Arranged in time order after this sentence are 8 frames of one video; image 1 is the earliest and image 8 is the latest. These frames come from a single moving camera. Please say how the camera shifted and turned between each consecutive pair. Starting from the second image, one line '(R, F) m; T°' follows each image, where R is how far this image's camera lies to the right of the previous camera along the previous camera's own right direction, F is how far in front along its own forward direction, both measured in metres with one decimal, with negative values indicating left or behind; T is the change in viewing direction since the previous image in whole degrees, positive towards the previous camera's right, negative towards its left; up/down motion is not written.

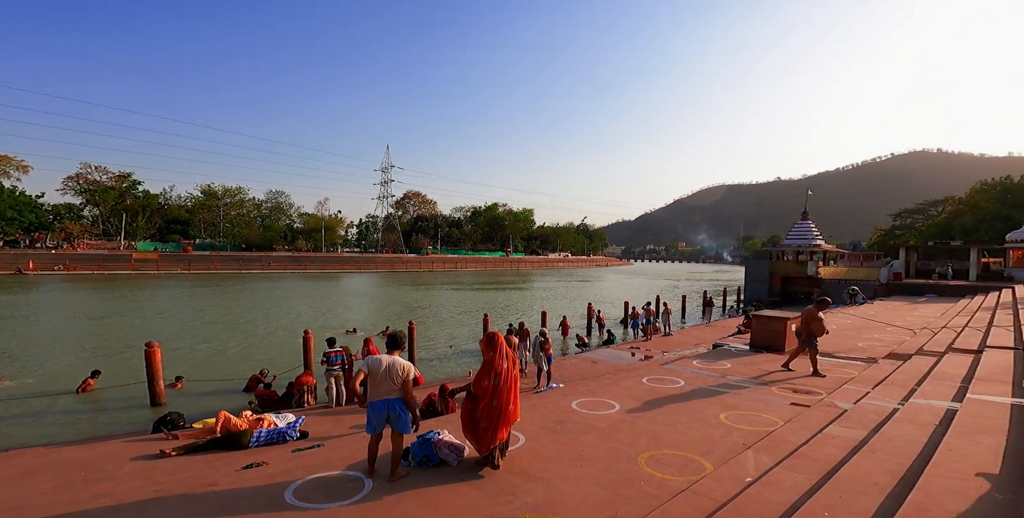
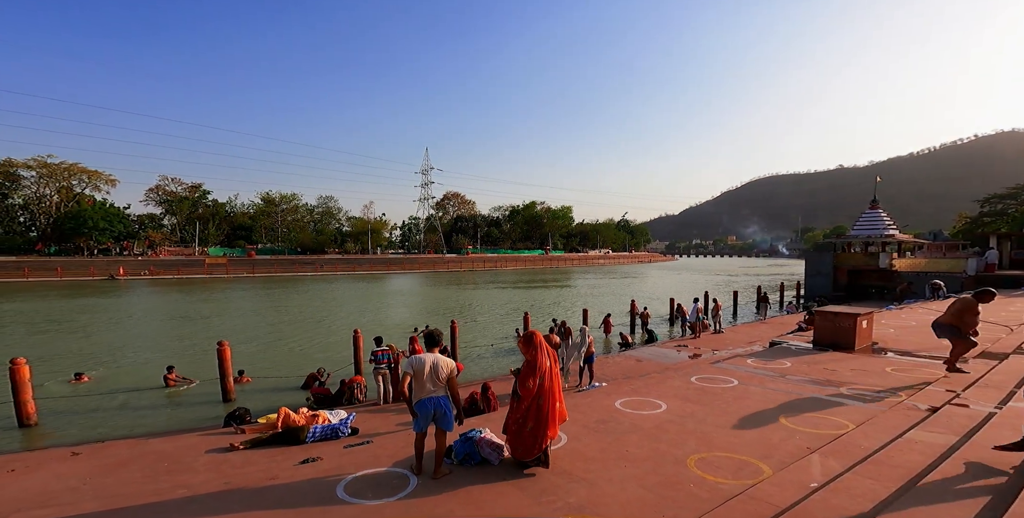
(0.0, 0.0) m; -5°
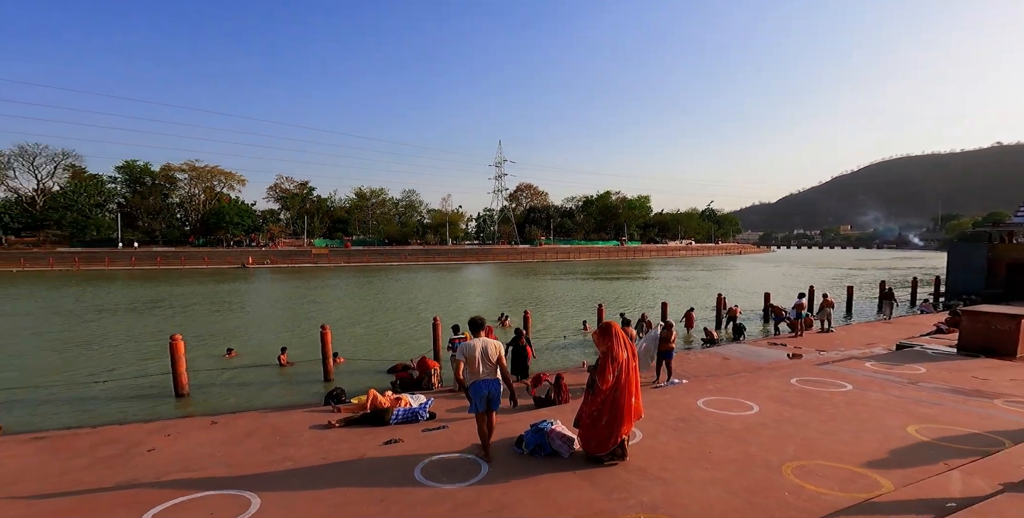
(0.0, 0.0) m; -8°
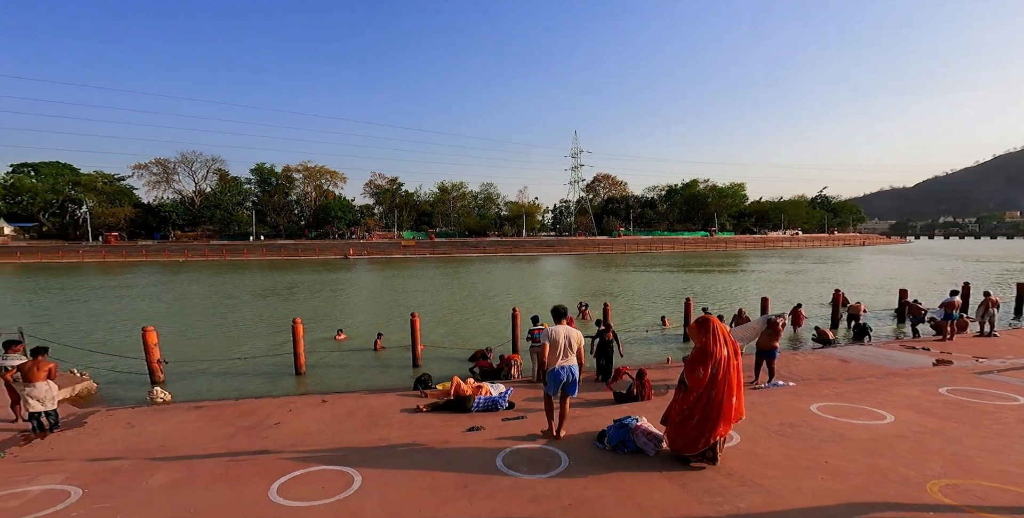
(-0.1, +0.1) m; -9°
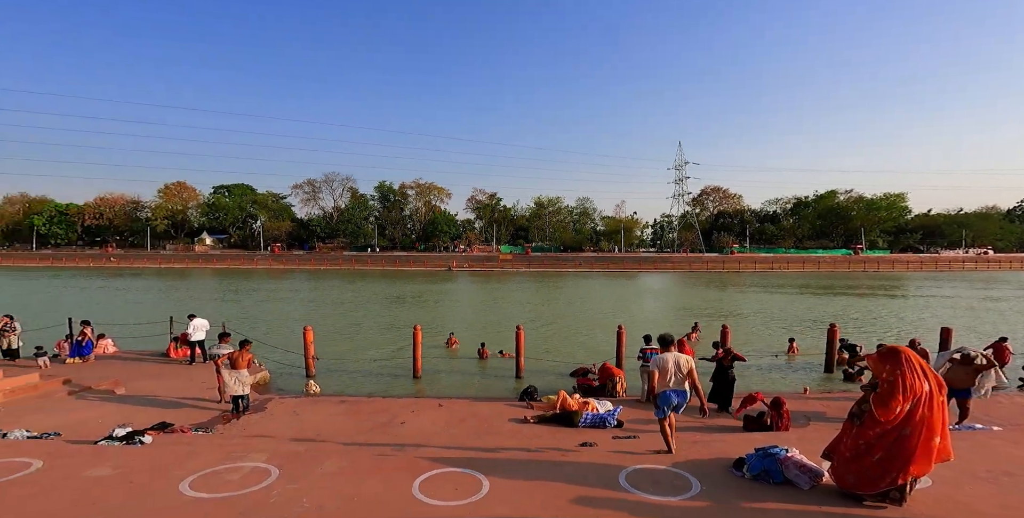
(-0.6, -0.2) m; -10°
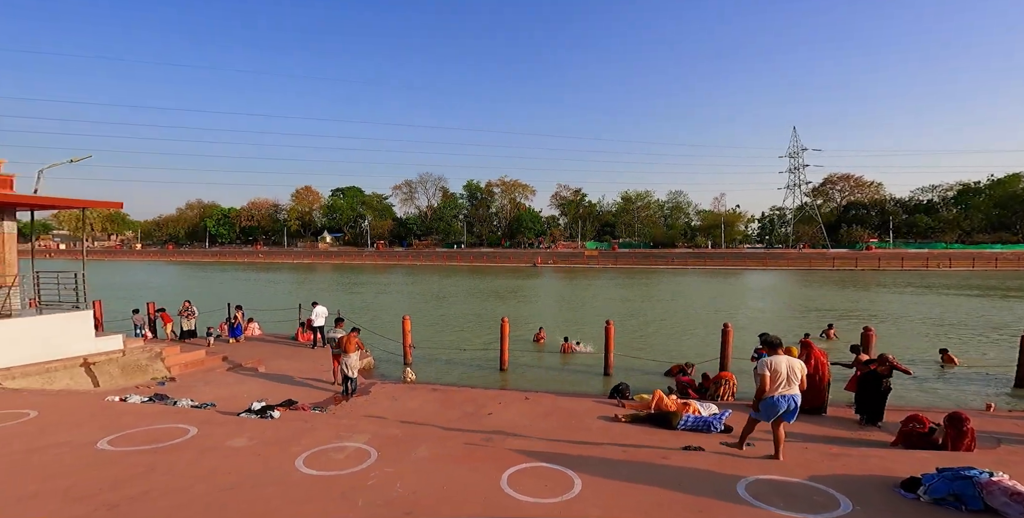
(-0.5, +0.8) m; -10°
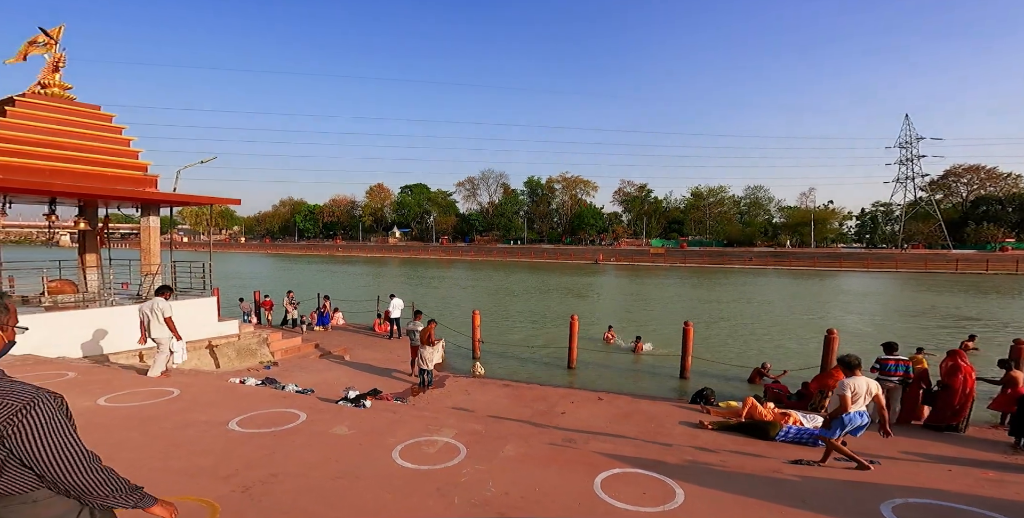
(-1.1, +0.3) m; -7°
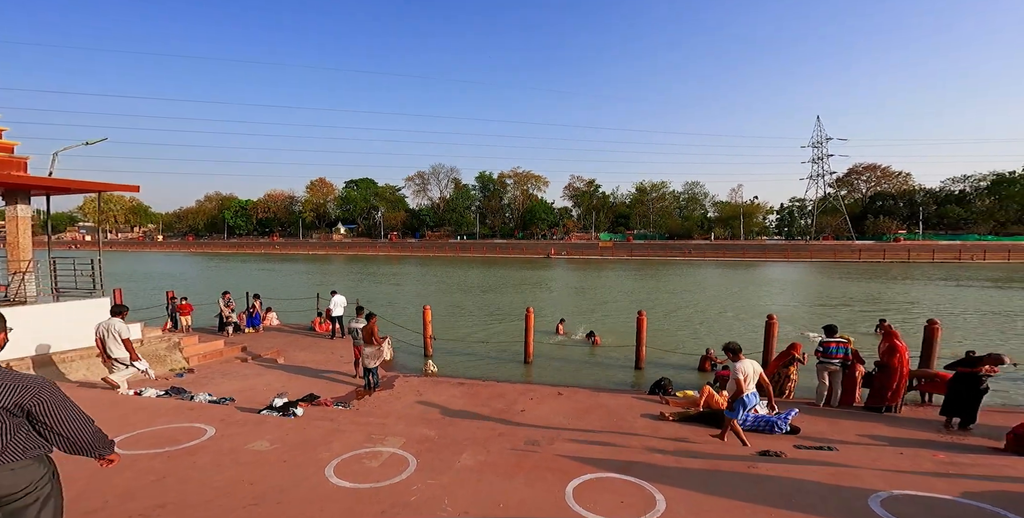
(+0.7, +0.5) m; +6°
